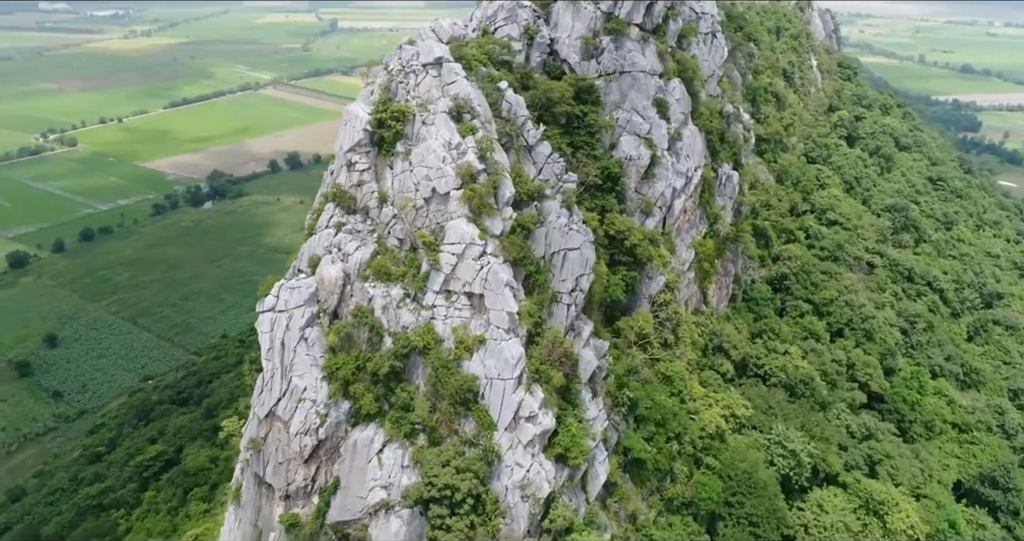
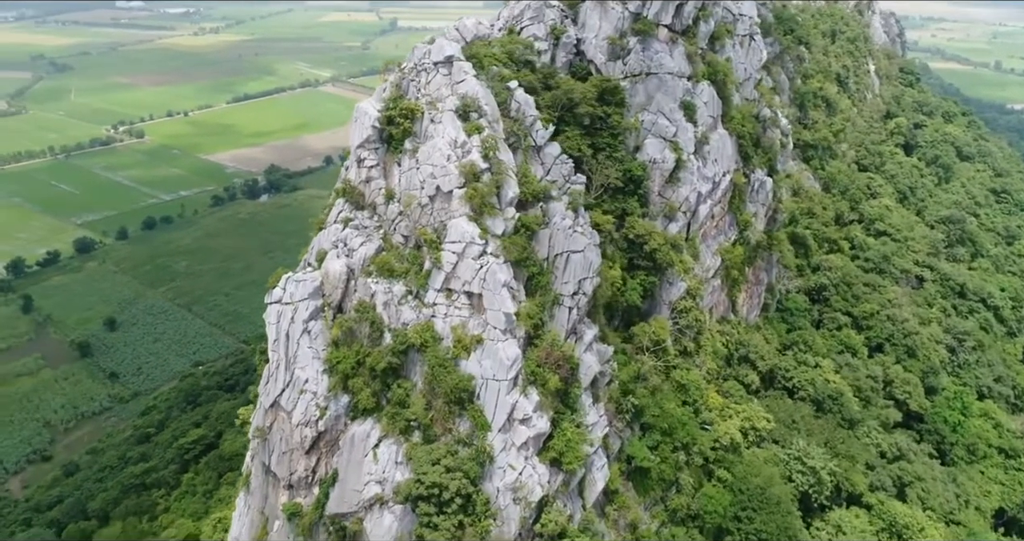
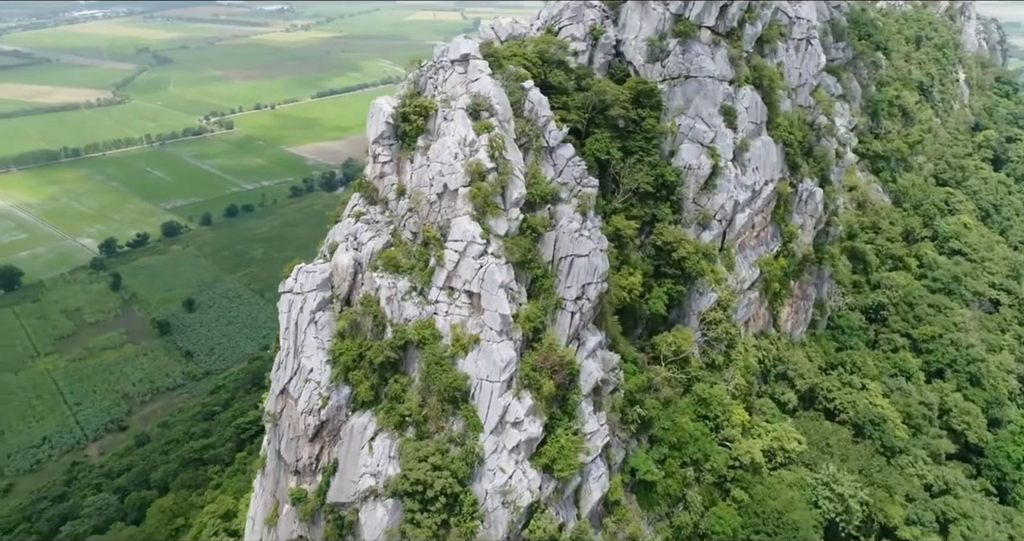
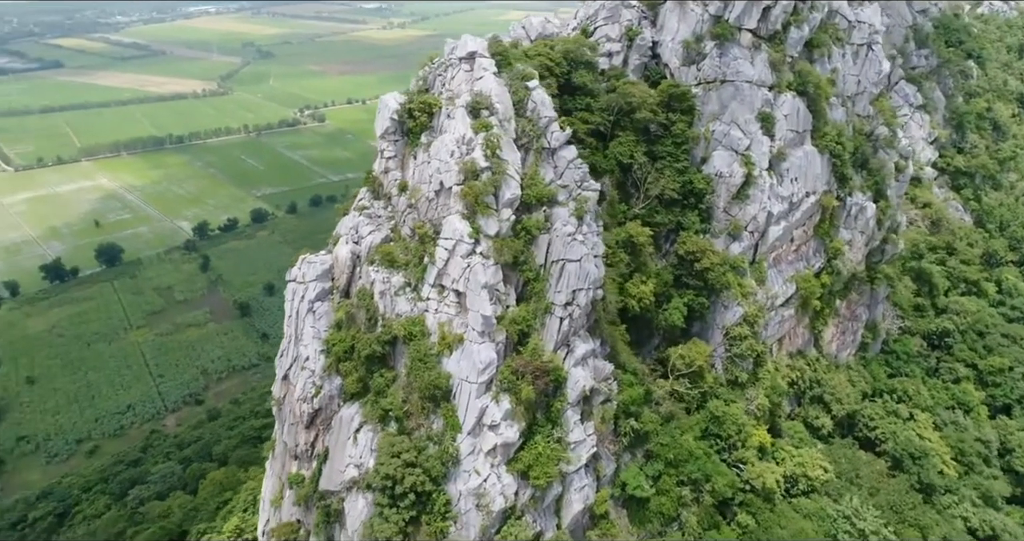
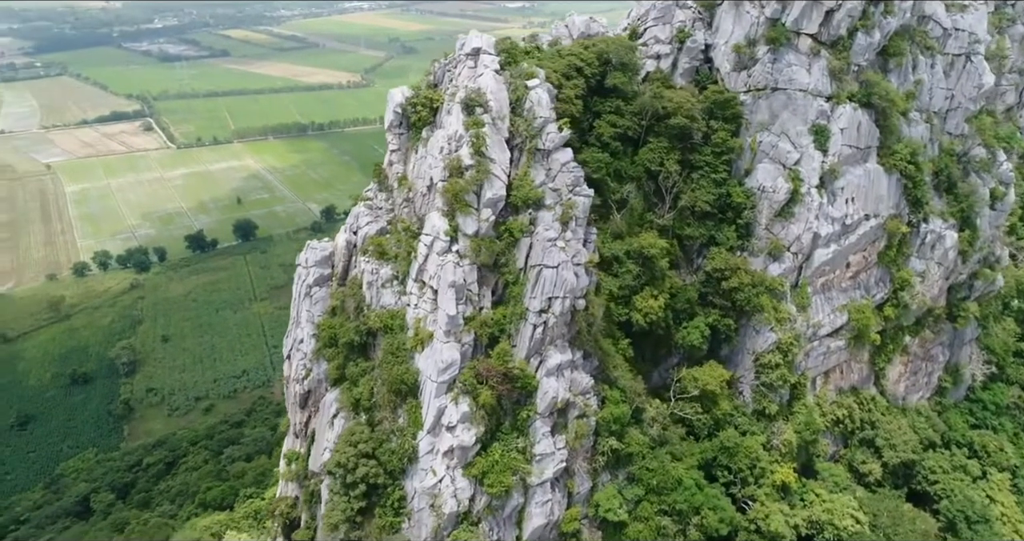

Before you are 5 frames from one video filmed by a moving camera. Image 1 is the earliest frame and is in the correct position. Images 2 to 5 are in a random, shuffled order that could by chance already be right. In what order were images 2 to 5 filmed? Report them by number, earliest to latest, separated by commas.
2, 3, 4, 5
